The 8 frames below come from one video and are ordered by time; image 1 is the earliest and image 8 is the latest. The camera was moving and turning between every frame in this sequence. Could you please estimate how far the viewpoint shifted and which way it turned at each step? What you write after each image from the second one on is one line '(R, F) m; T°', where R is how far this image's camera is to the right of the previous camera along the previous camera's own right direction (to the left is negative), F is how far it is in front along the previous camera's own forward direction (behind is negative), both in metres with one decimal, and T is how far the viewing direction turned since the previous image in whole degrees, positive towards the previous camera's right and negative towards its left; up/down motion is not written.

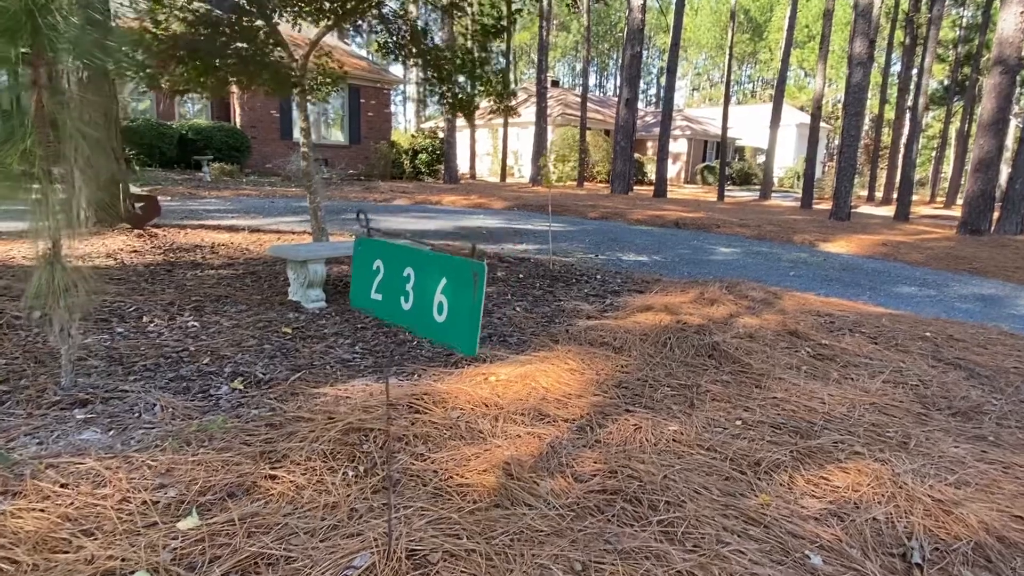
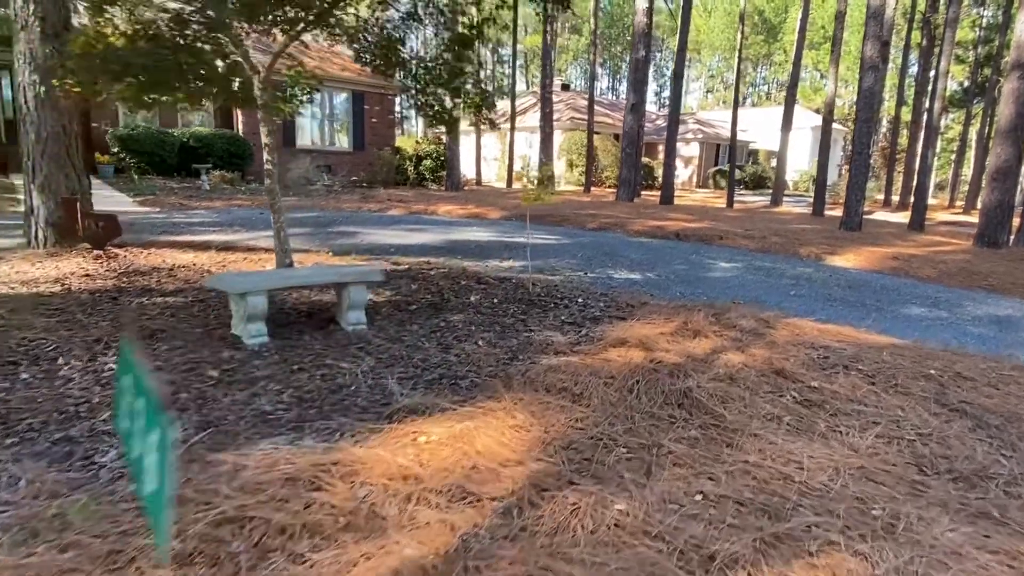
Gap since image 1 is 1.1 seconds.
(+0.3, +0.3) m; -1°
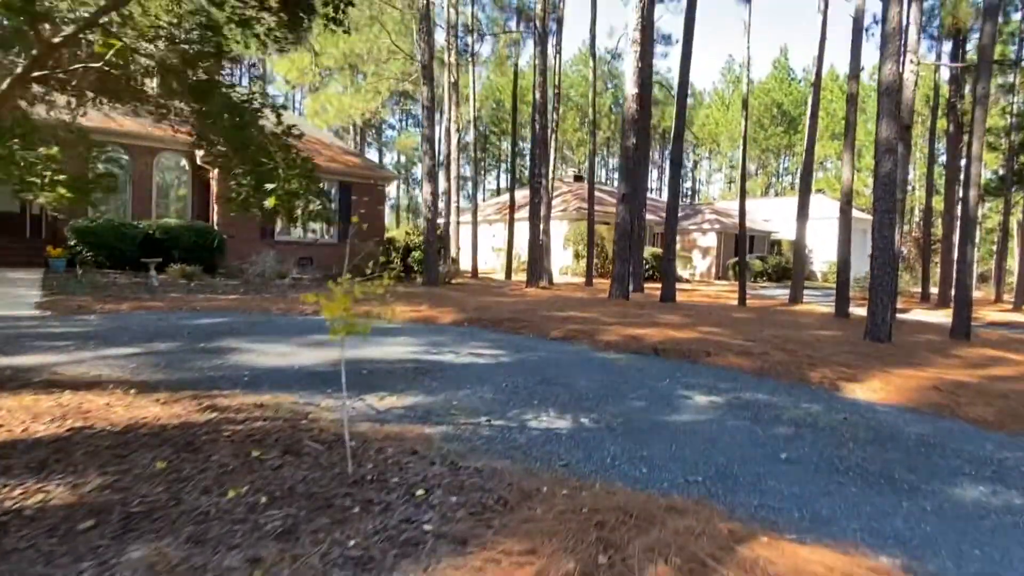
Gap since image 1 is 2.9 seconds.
(+1.2, +1.8) m; -3°
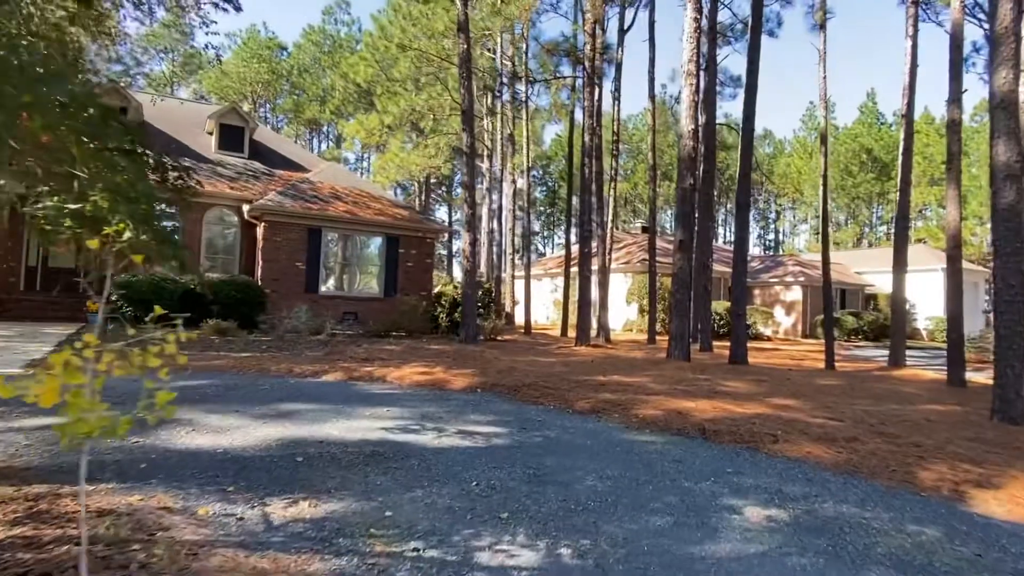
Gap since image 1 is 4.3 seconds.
(+0.7, +1.5) m; -7°
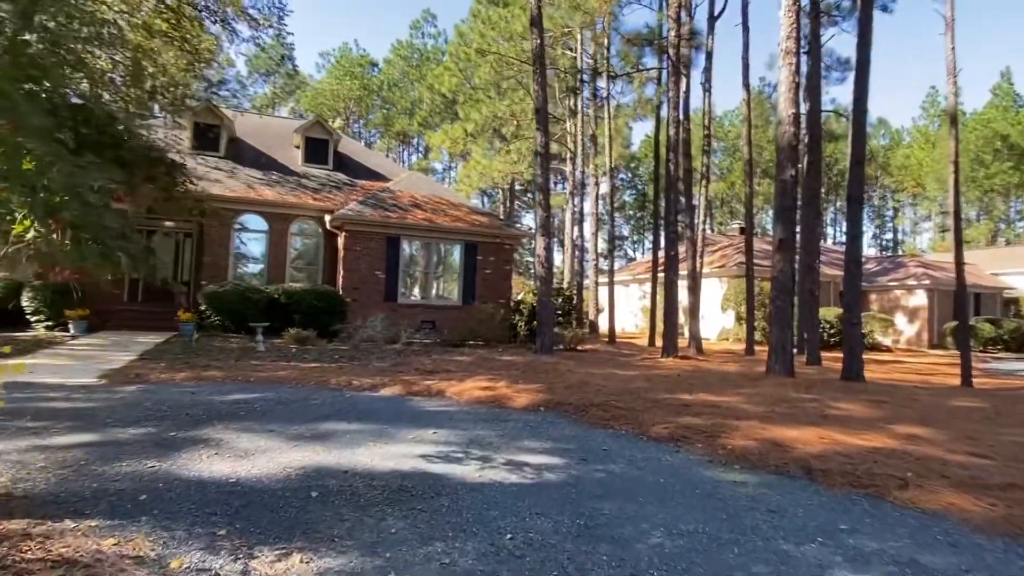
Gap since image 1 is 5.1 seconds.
(+0.3, +0.8) m; -9°
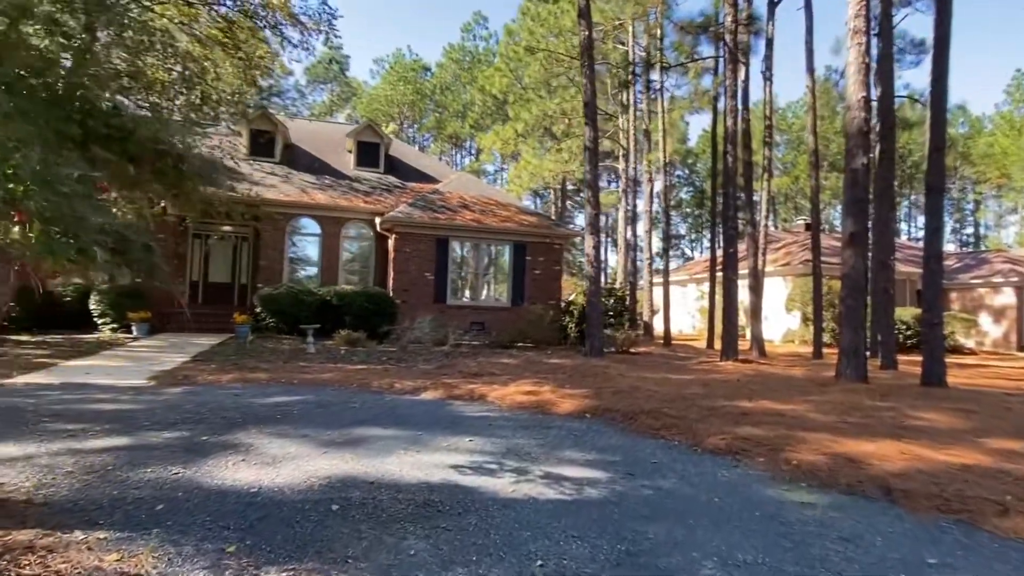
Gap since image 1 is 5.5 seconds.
(+0.1, +0.4) m; -5°
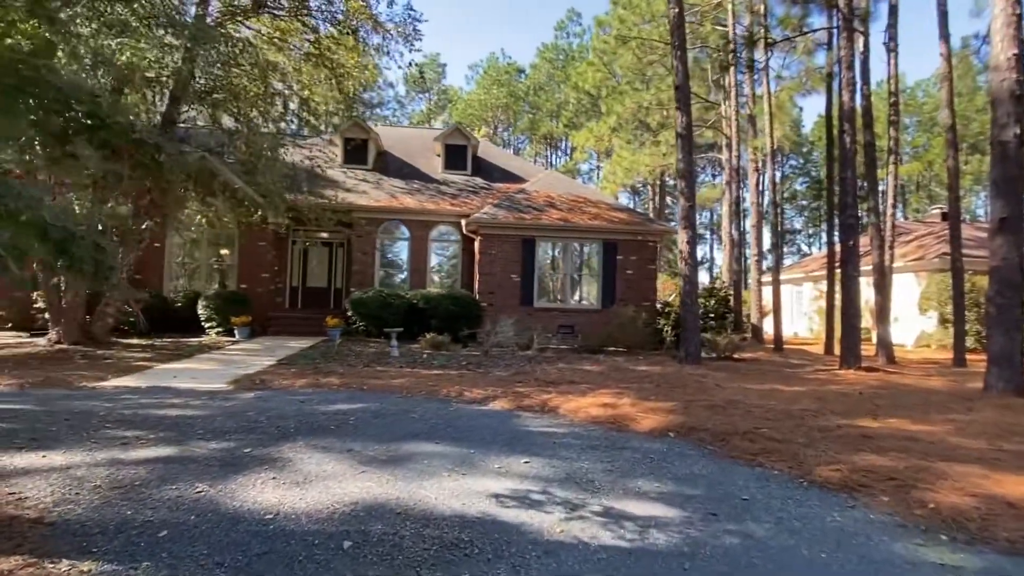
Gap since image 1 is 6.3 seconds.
(+0.3, +0.7) m; -10°
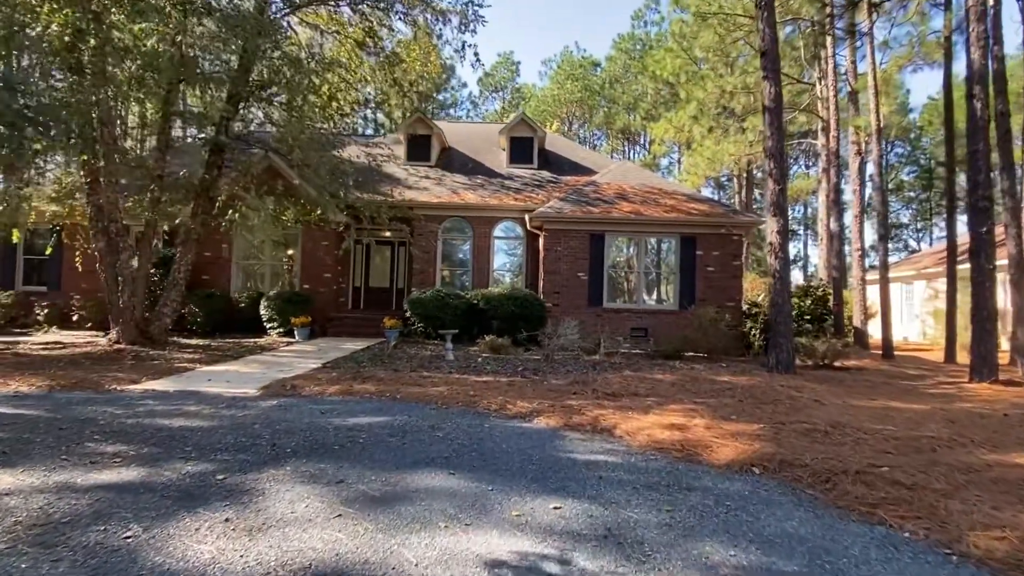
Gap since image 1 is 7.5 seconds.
(+0.3, +1.1) m; -8°
